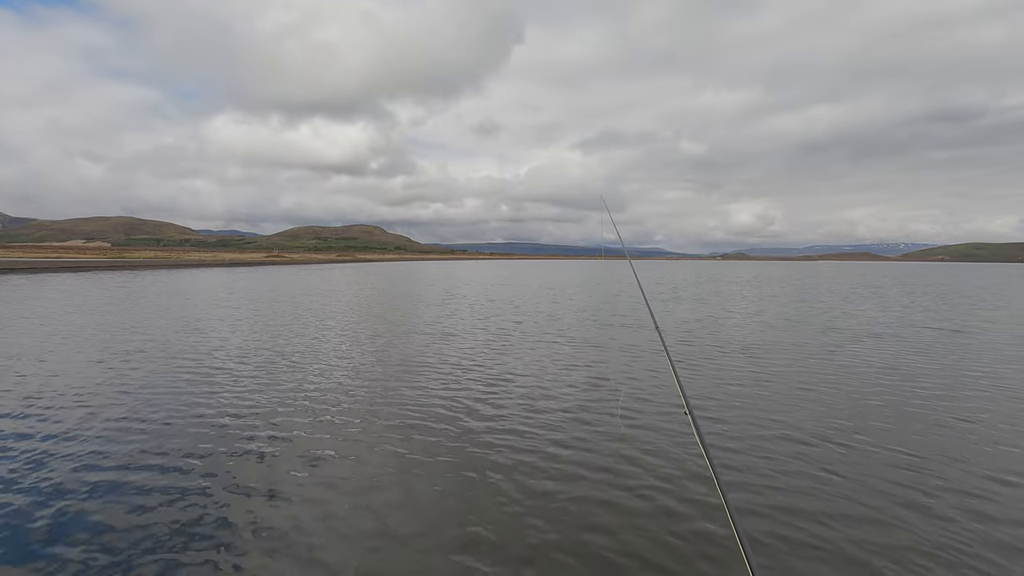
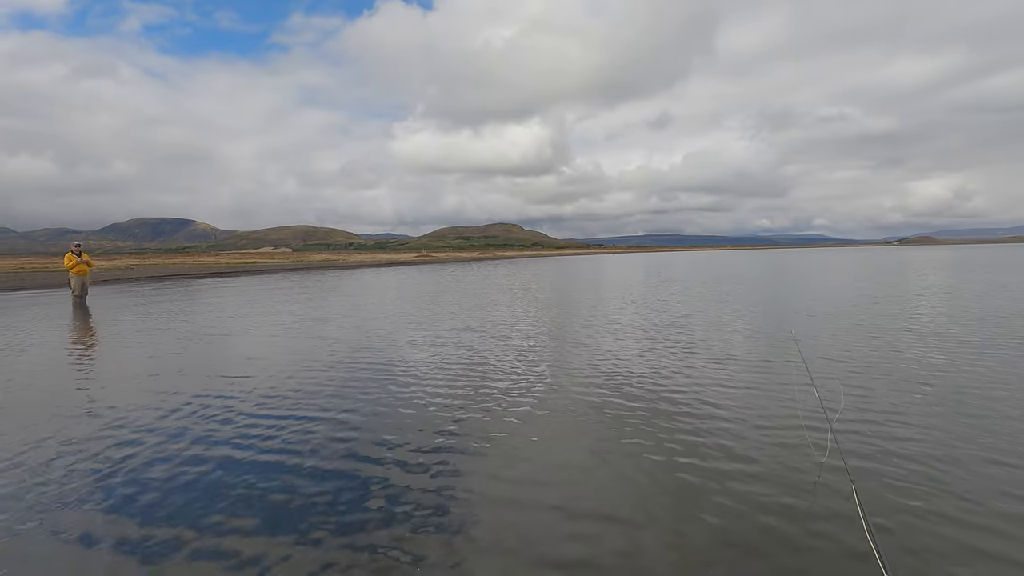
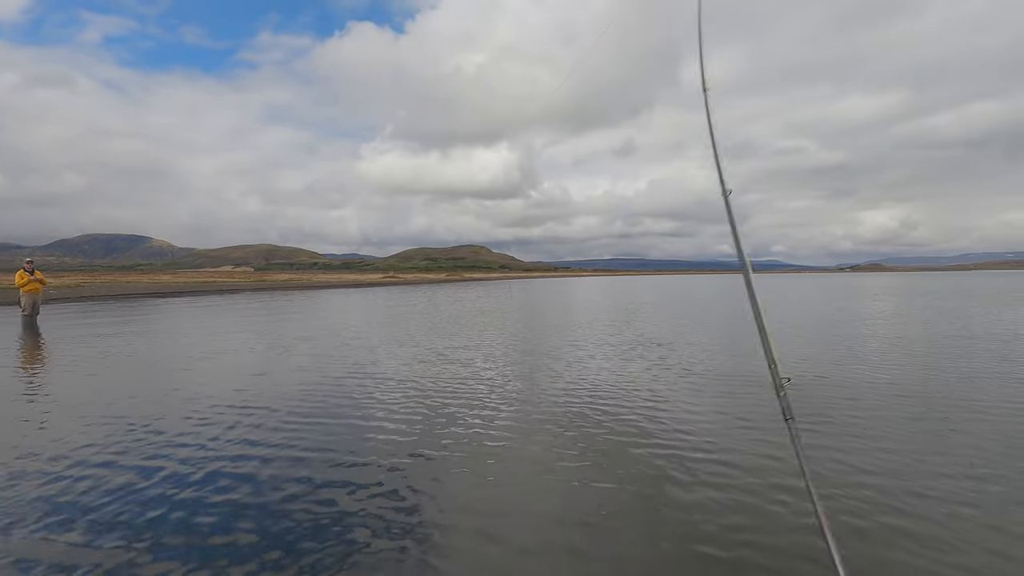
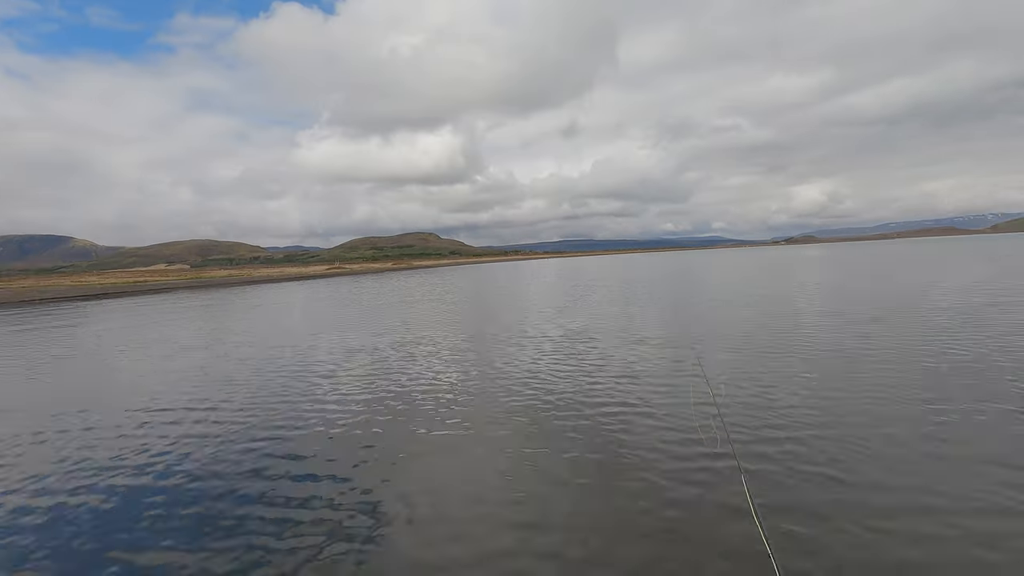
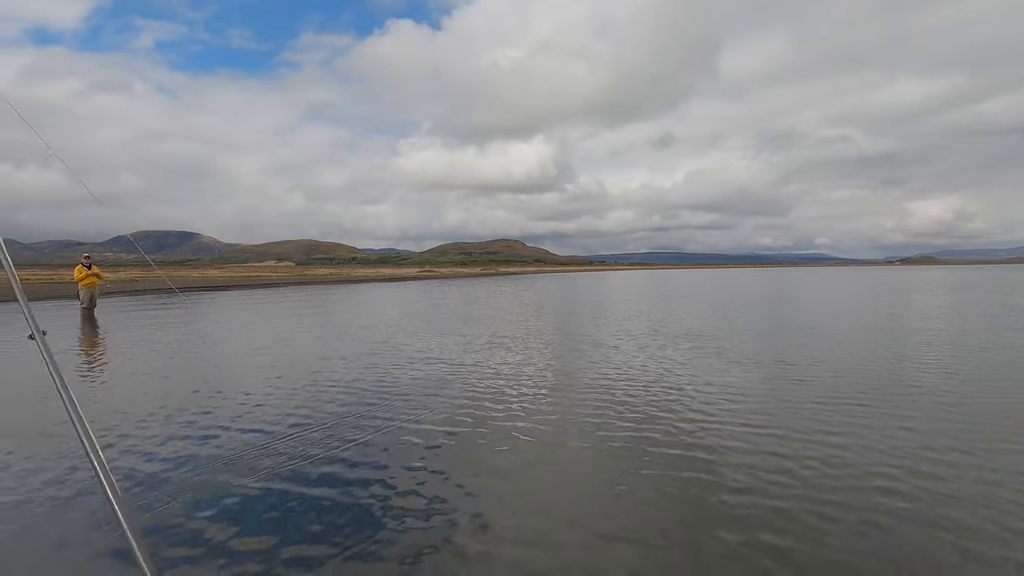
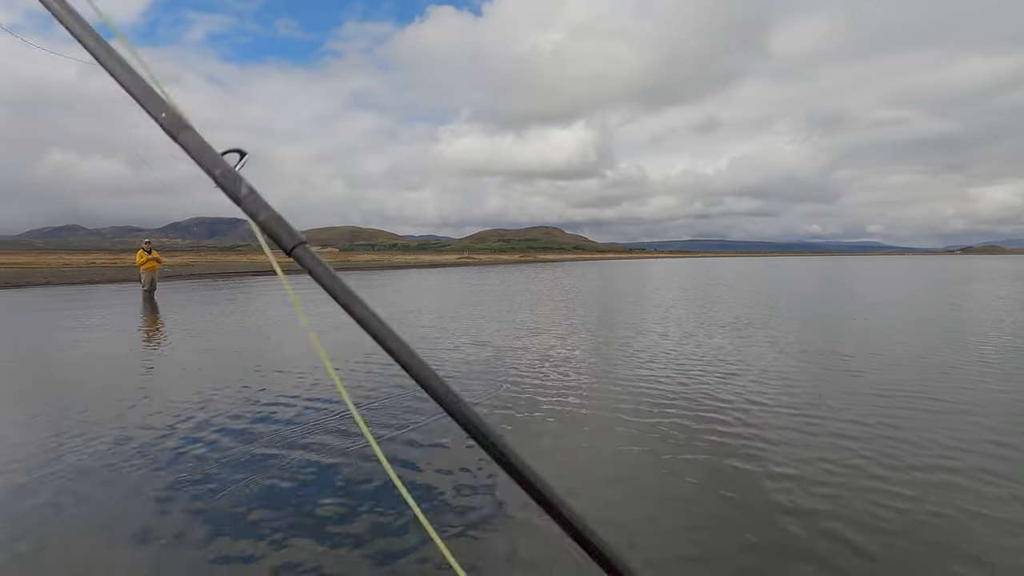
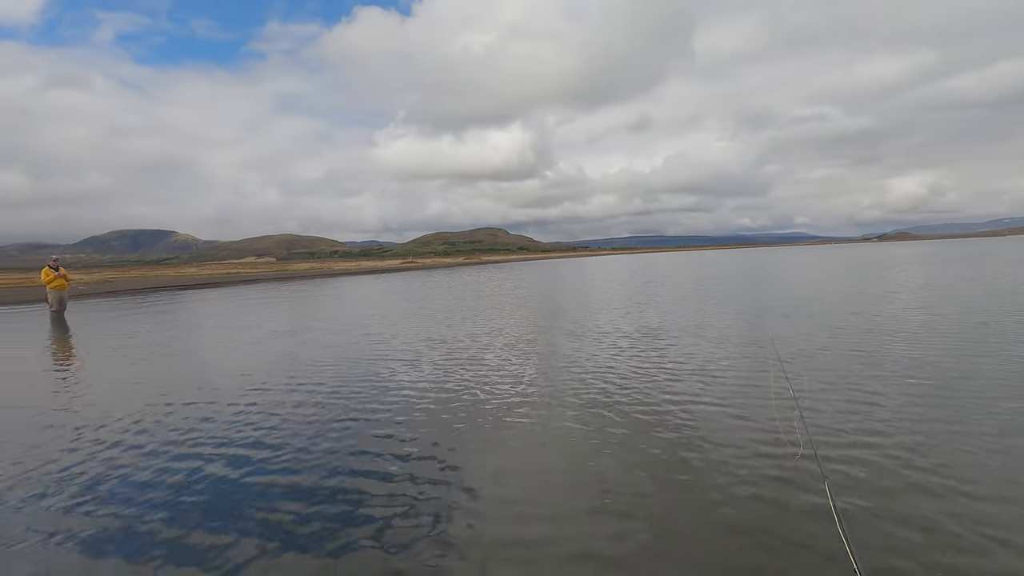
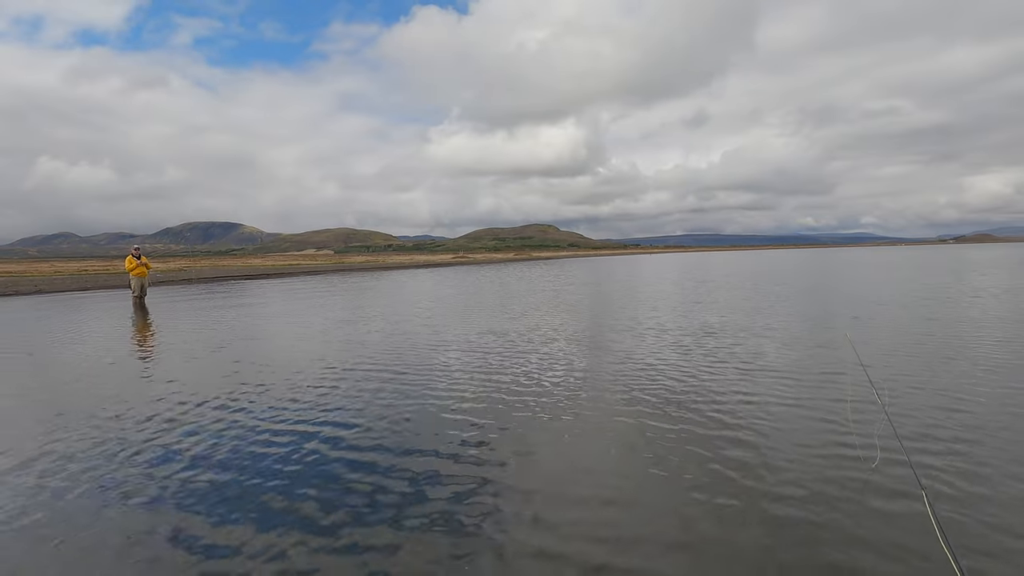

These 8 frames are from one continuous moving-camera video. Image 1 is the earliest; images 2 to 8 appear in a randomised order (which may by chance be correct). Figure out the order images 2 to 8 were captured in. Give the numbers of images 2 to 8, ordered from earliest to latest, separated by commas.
4, 7, 8, 2, 3, 5, 6
